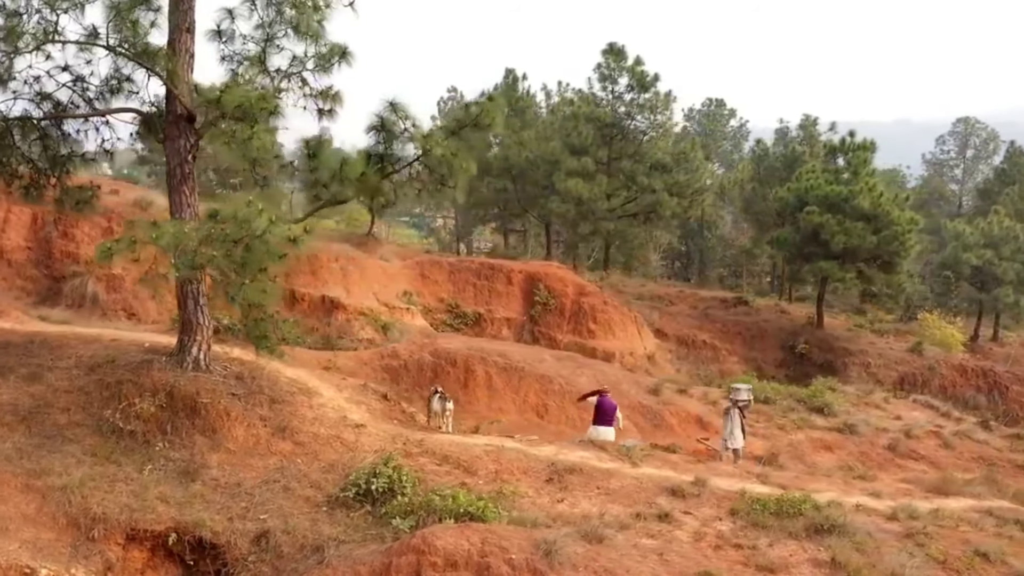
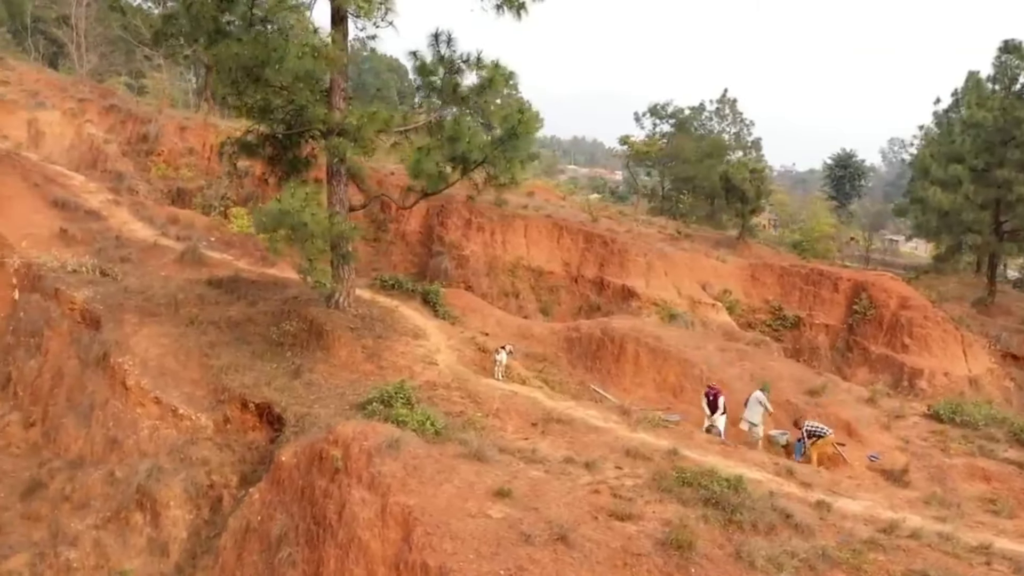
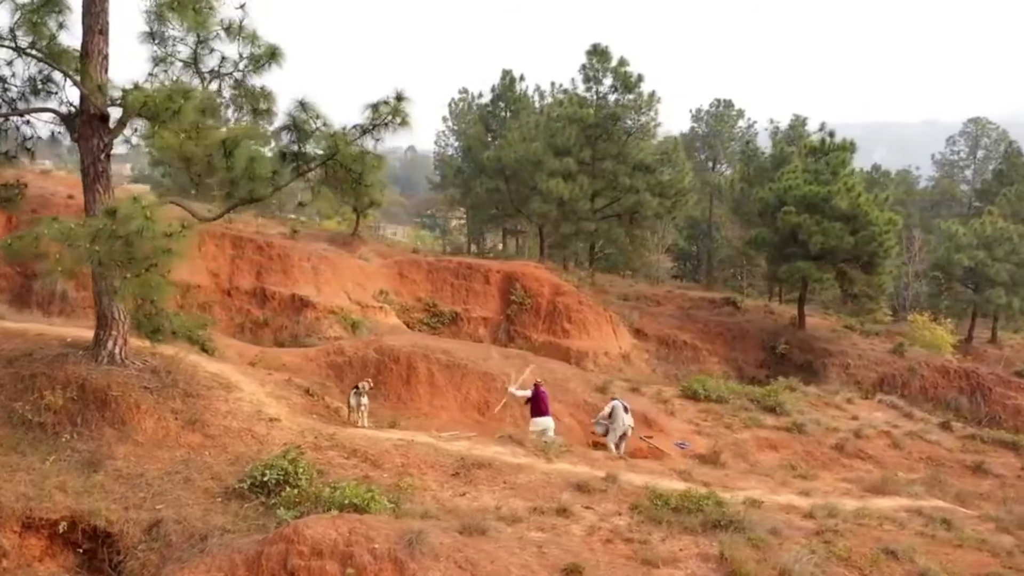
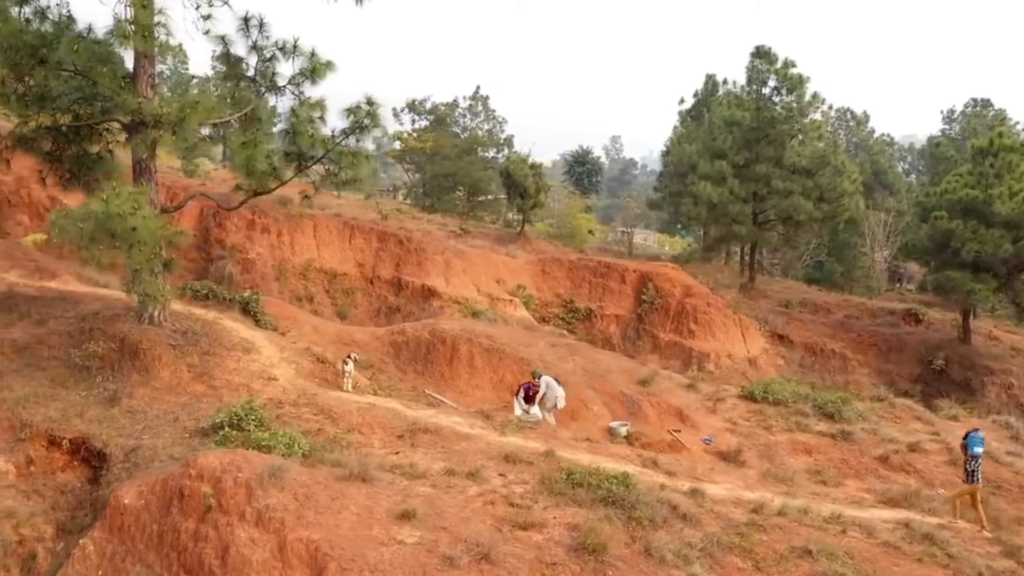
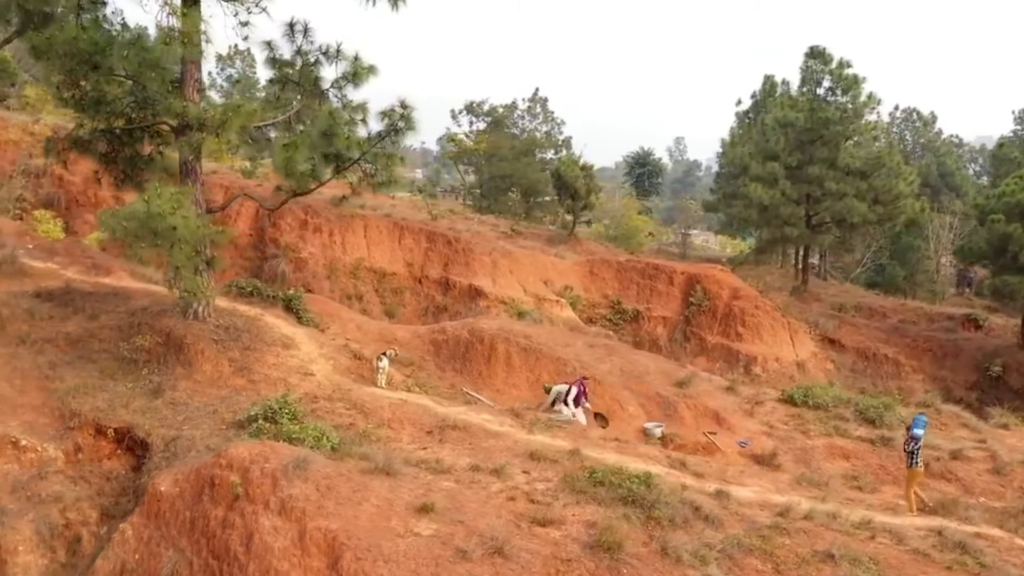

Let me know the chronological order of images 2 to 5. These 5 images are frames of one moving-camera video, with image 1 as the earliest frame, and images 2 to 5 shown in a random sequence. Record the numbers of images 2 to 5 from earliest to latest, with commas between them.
3, 4, 5, 2
